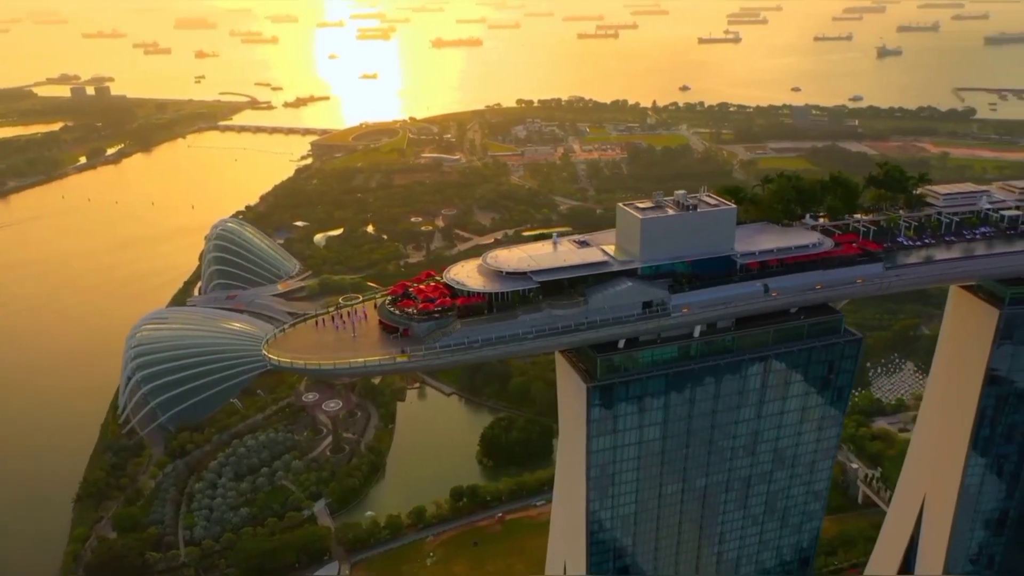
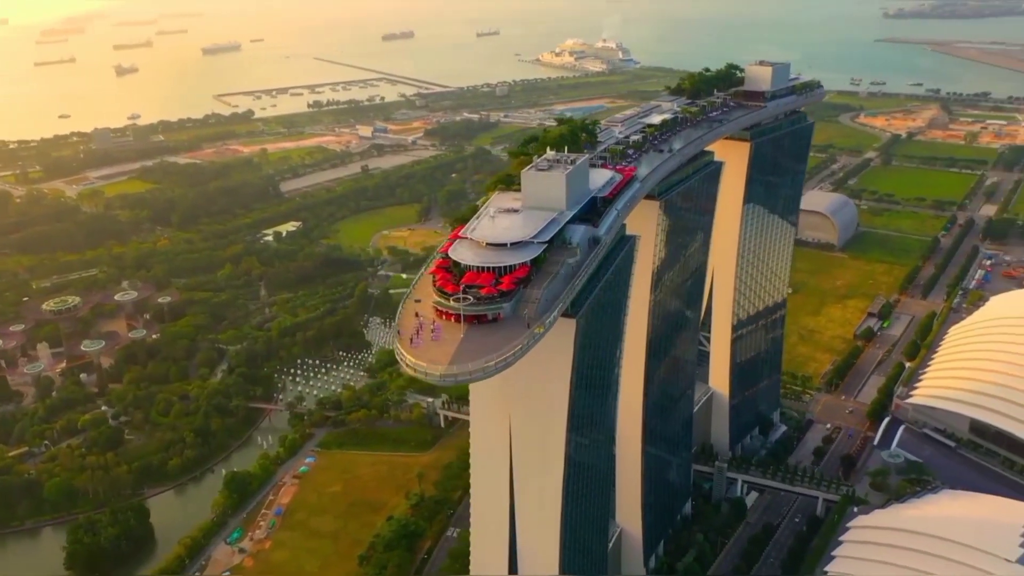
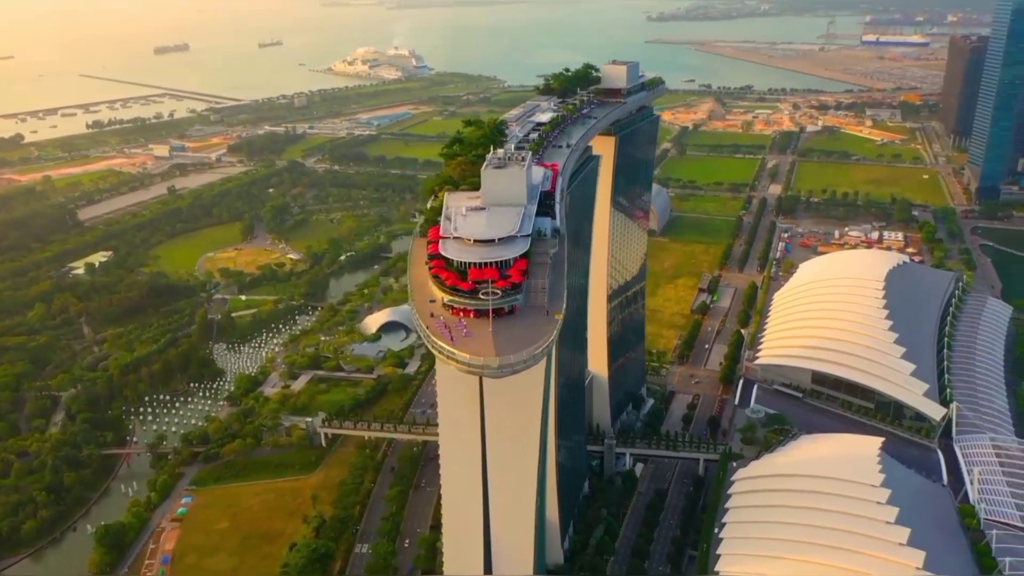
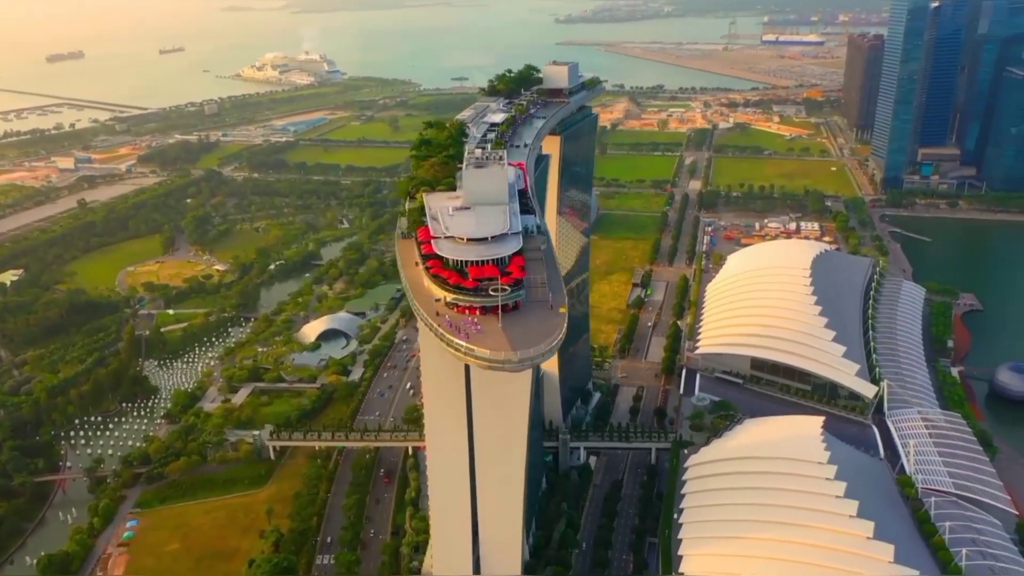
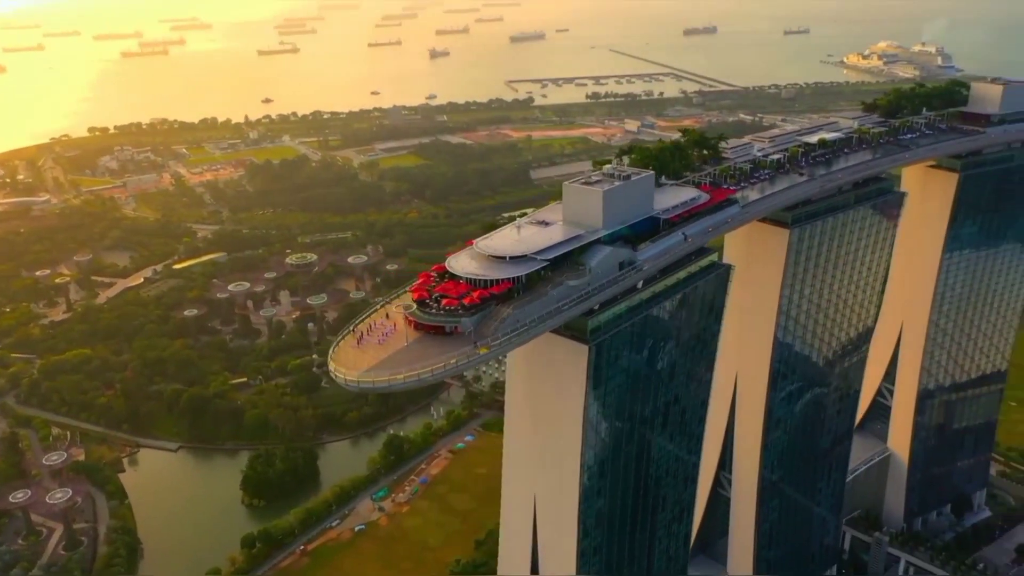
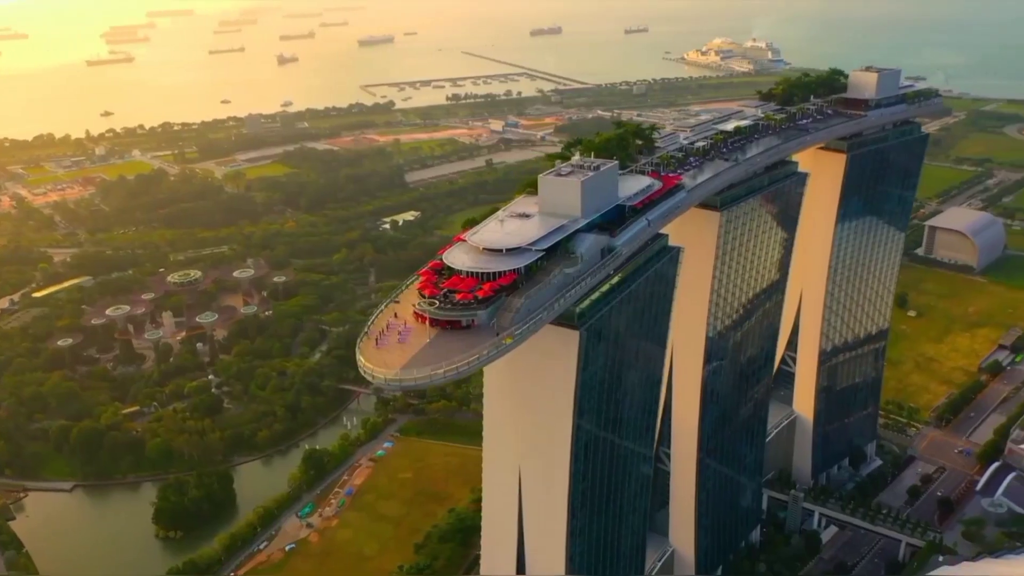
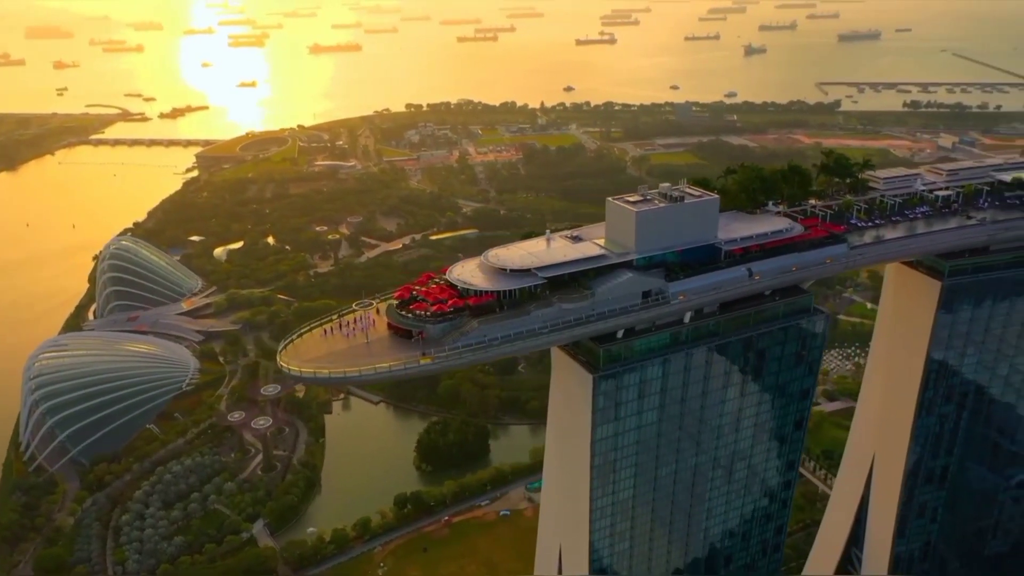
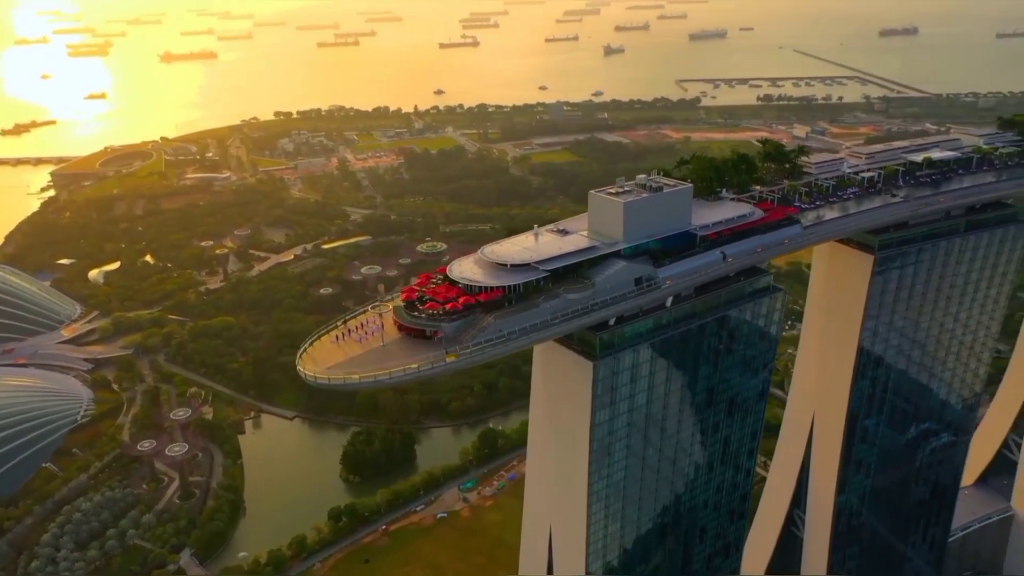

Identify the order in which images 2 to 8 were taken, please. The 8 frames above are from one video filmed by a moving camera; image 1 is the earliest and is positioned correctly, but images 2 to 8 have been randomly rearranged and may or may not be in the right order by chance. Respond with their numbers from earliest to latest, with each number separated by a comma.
7, 8, 5, 6, 2, 3, 4
